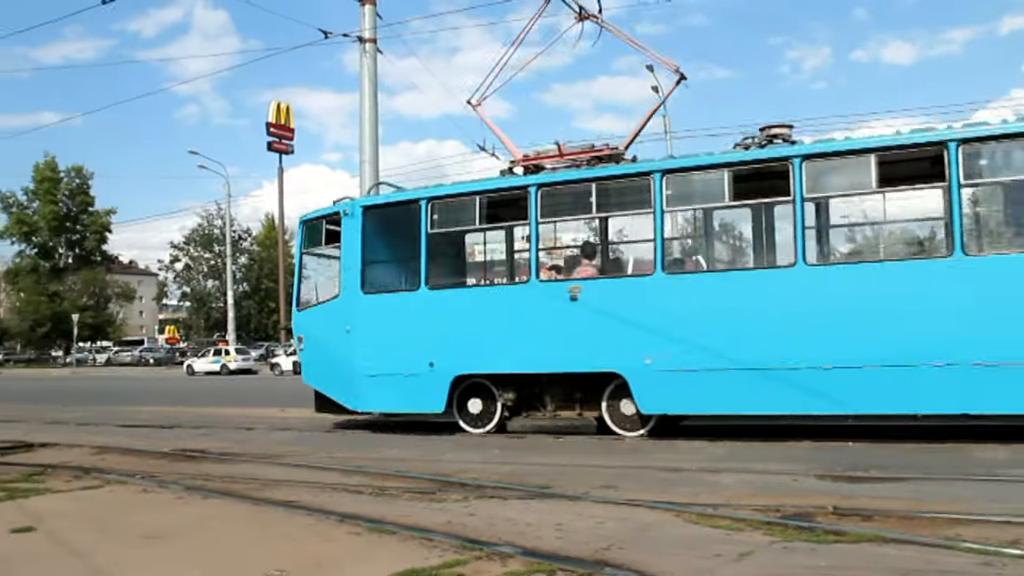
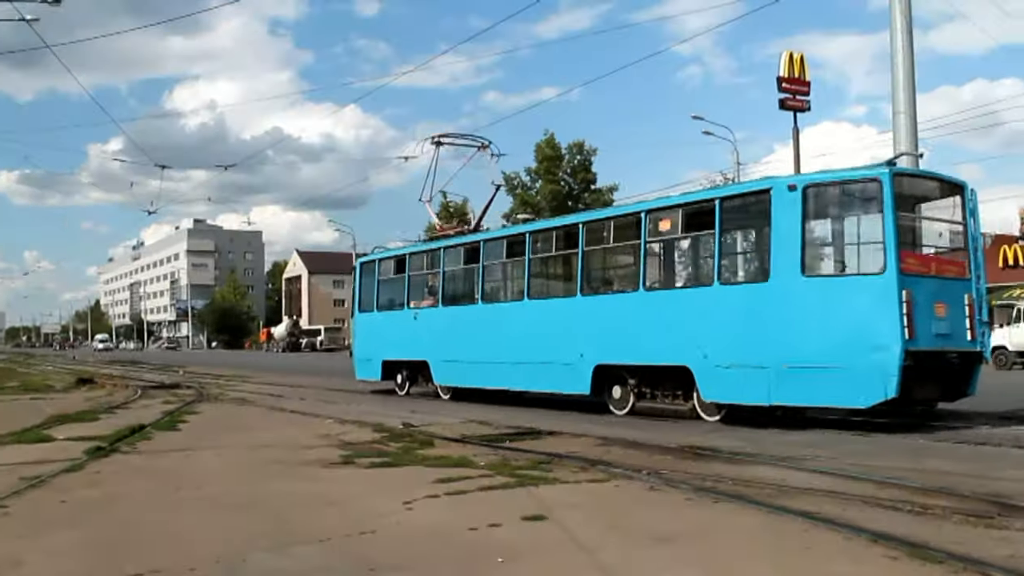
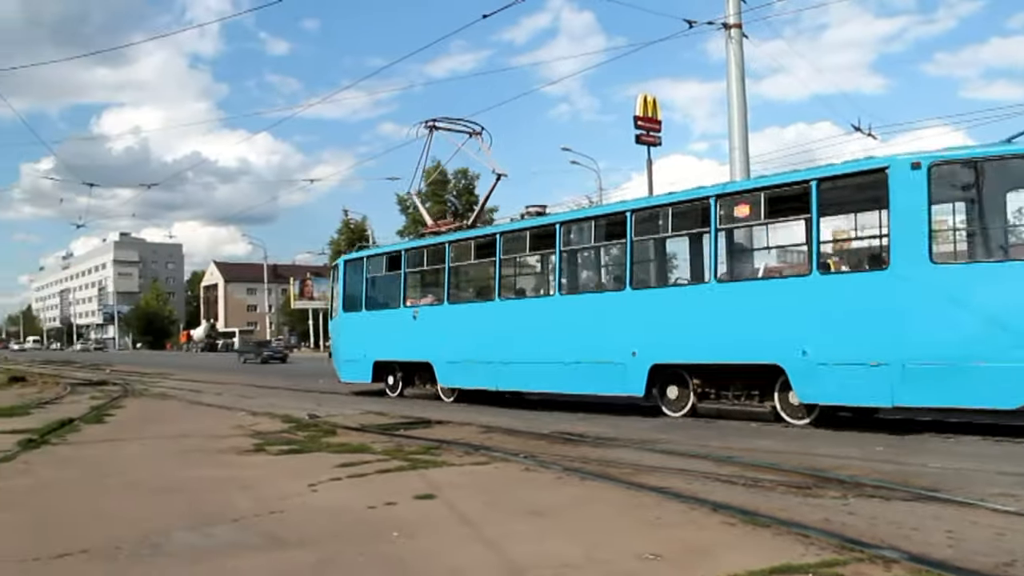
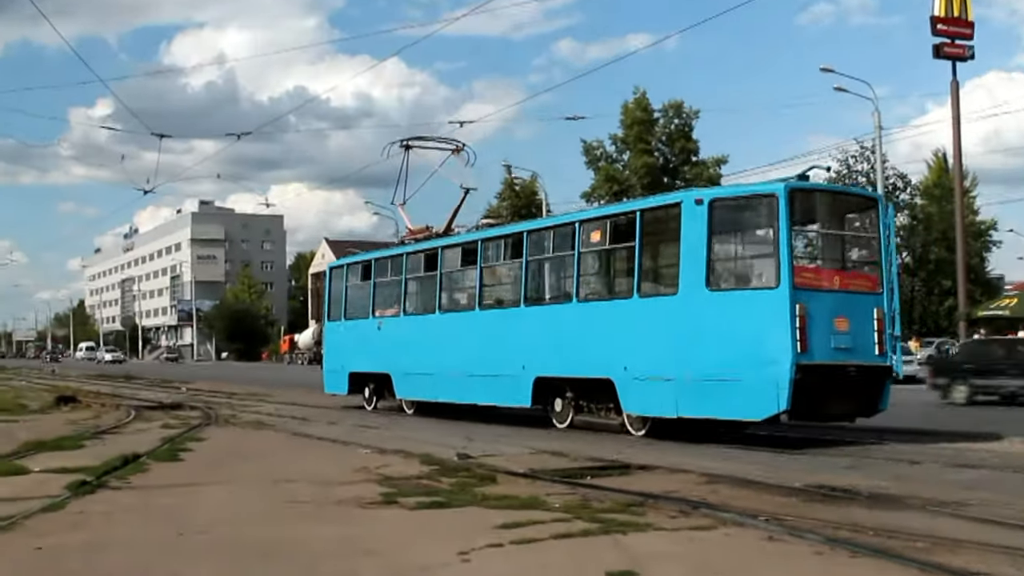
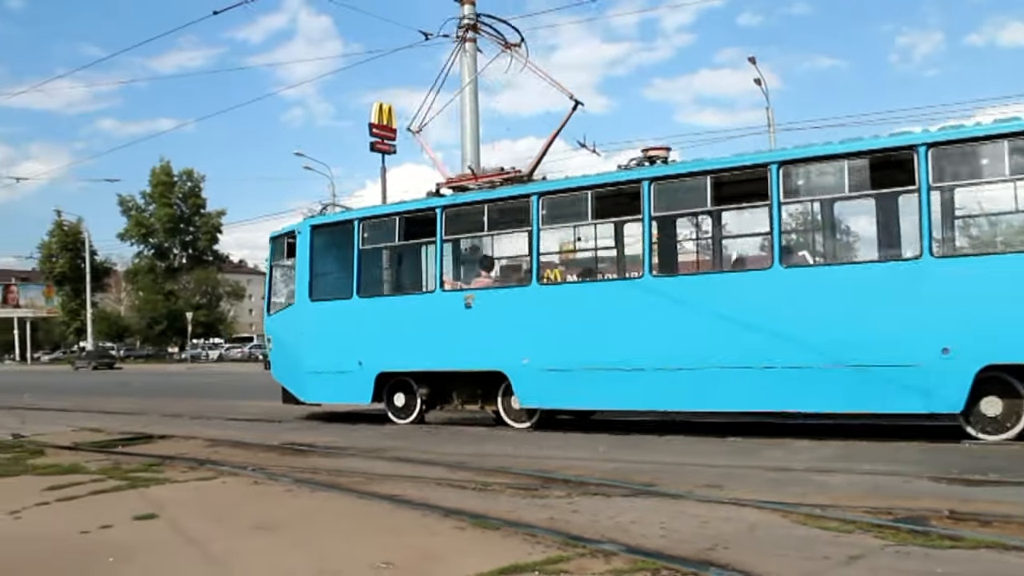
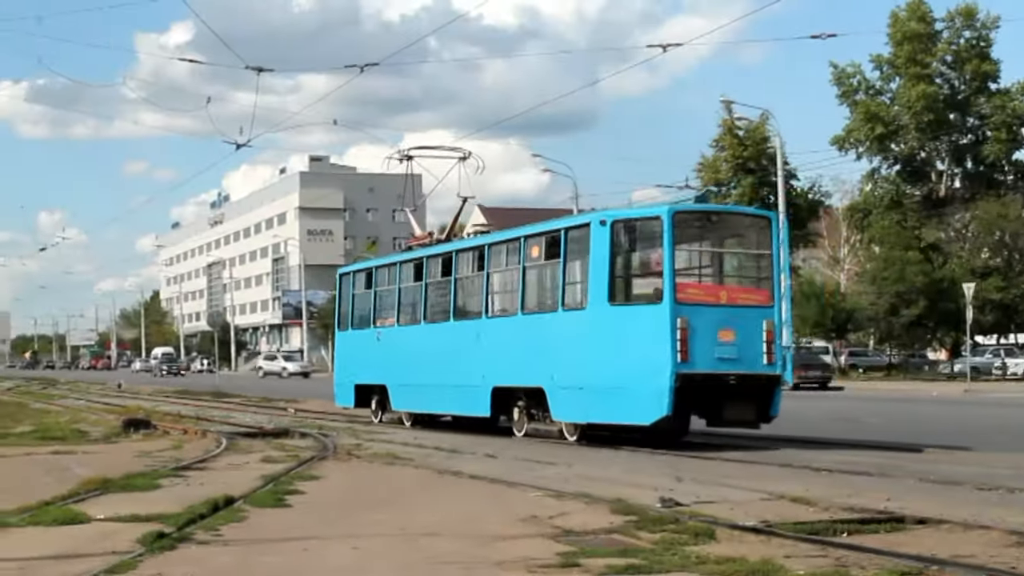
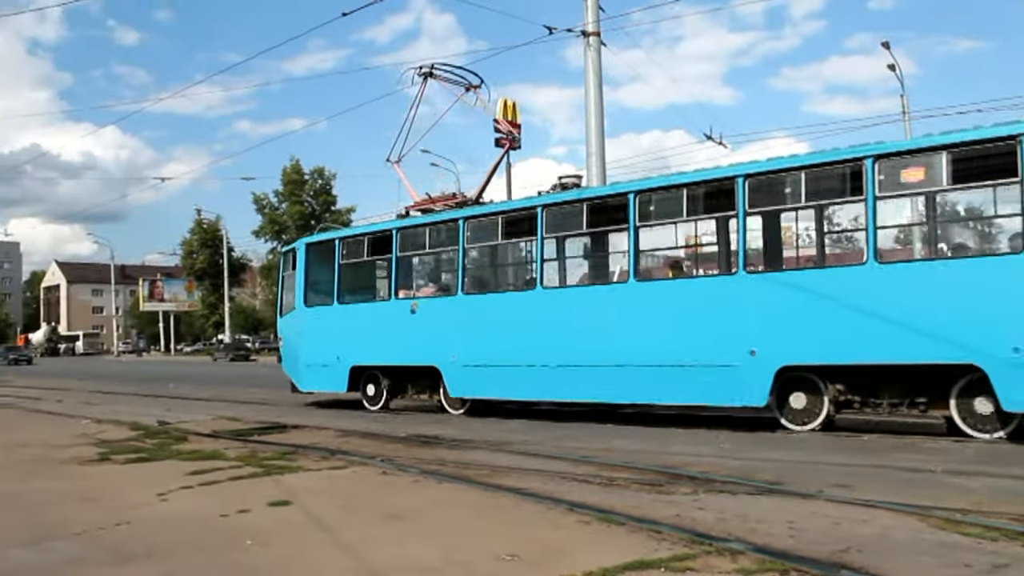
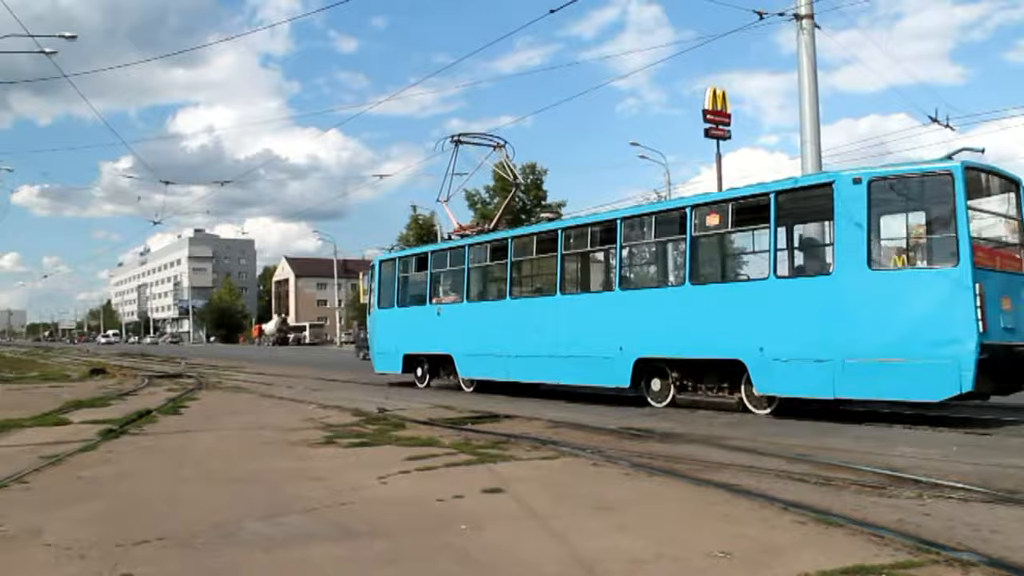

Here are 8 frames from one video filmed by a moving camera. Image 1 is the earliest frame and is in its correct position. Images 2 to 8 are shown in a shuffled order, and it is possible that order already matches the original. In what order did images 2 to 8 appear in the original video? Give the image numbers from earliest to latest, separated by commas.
5, 7, 3, 8, 2, 4, 6
